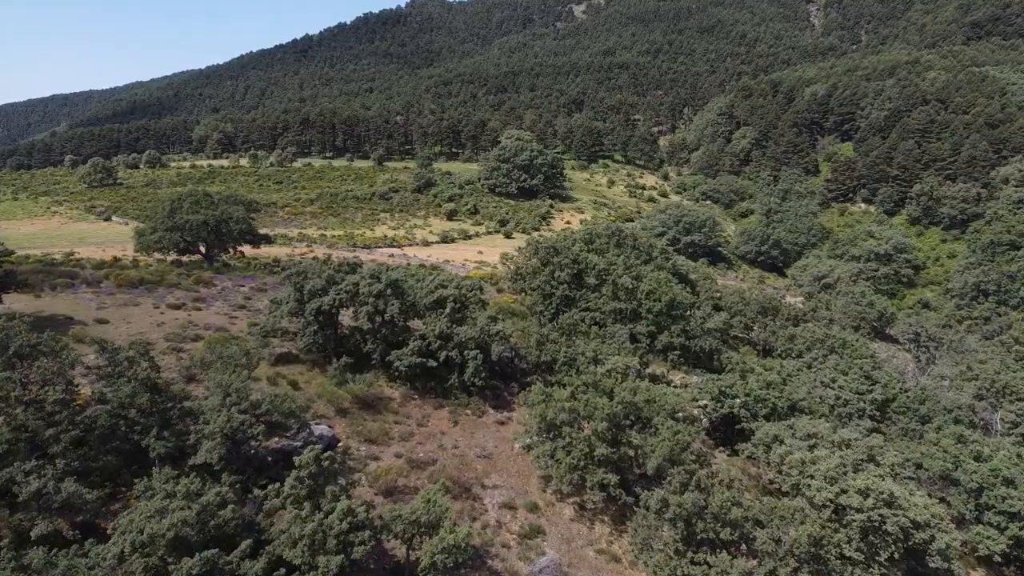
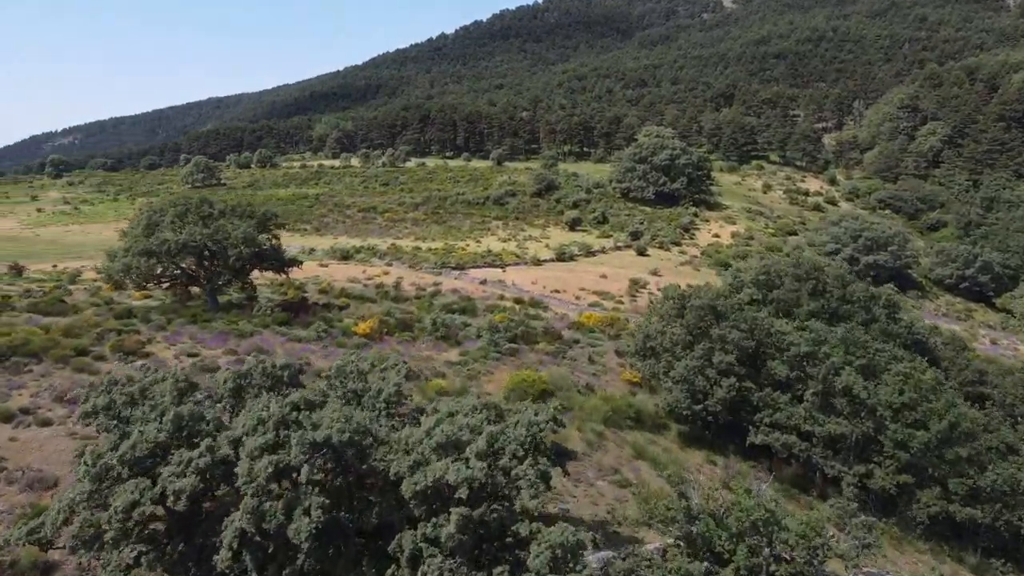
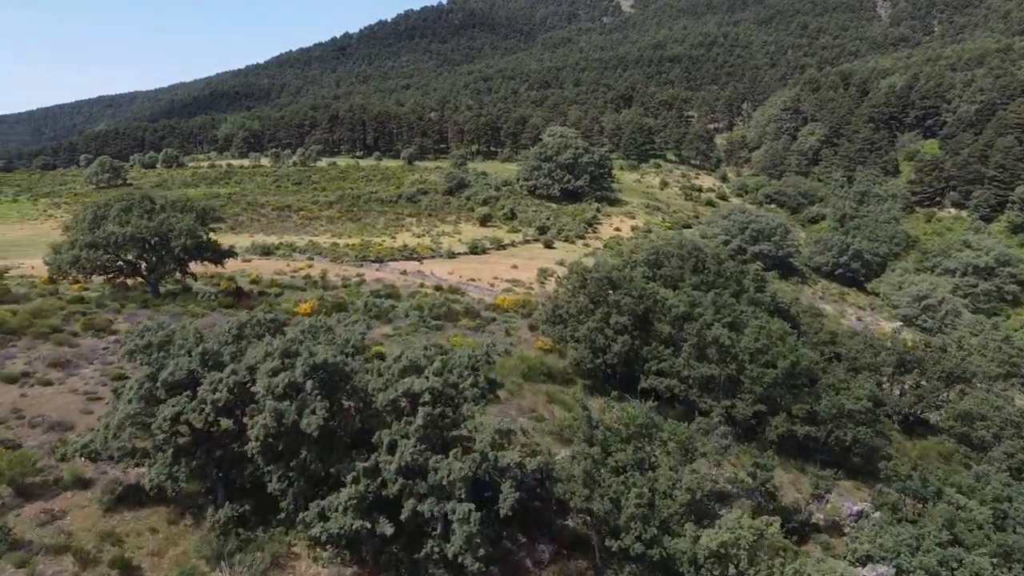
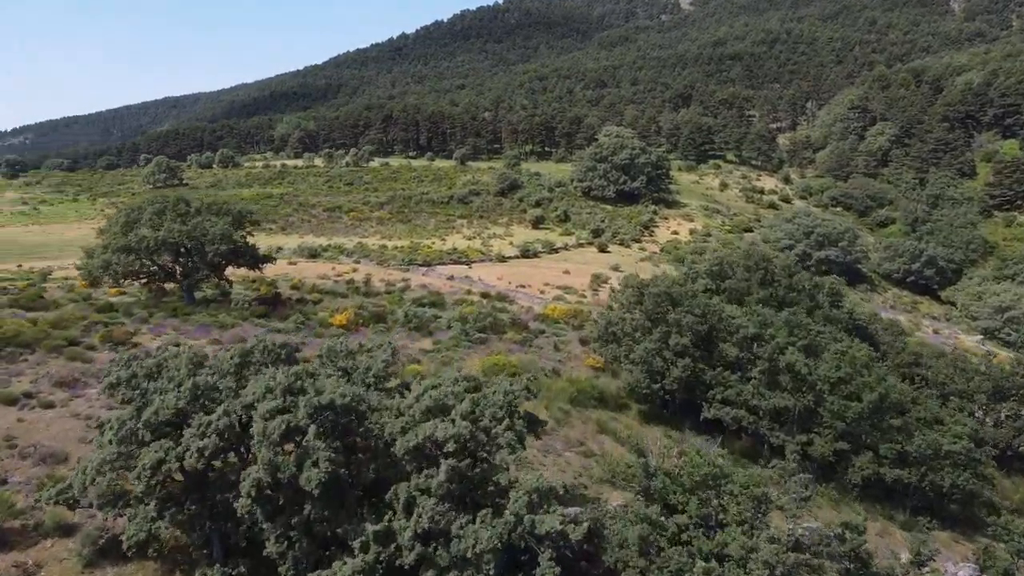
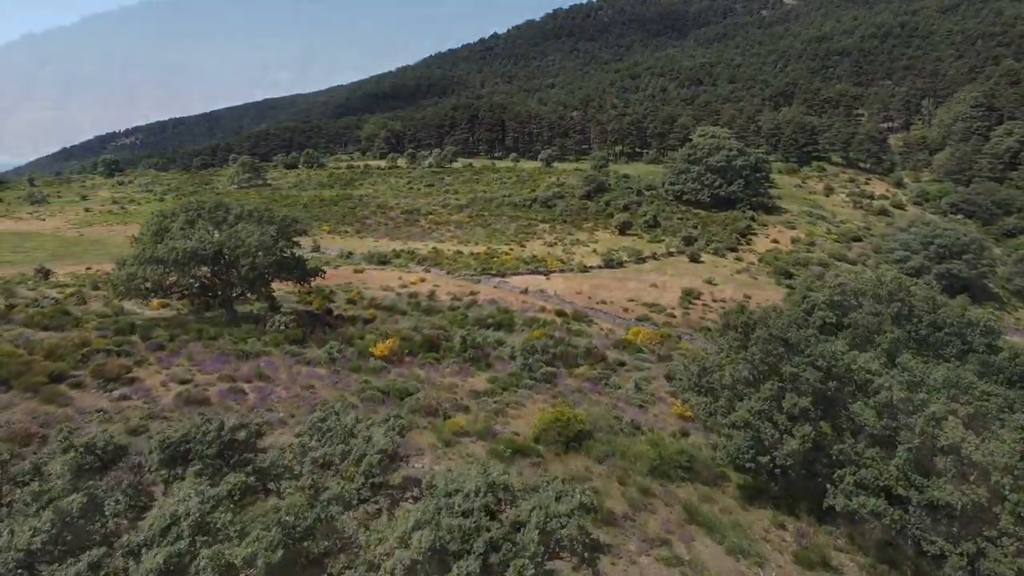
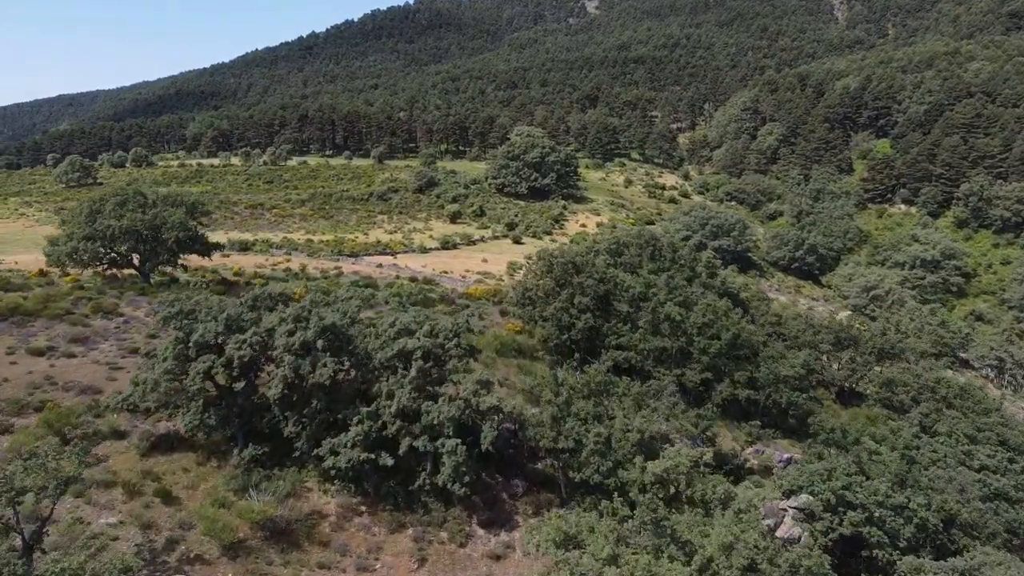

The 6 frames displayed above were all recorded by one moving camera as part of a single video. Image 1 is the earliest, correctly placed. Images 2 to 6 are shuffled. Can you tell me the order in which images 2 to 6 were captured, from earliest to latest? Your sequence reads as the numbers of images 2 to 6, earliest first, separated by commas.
6, 3, 4, 2, 5
